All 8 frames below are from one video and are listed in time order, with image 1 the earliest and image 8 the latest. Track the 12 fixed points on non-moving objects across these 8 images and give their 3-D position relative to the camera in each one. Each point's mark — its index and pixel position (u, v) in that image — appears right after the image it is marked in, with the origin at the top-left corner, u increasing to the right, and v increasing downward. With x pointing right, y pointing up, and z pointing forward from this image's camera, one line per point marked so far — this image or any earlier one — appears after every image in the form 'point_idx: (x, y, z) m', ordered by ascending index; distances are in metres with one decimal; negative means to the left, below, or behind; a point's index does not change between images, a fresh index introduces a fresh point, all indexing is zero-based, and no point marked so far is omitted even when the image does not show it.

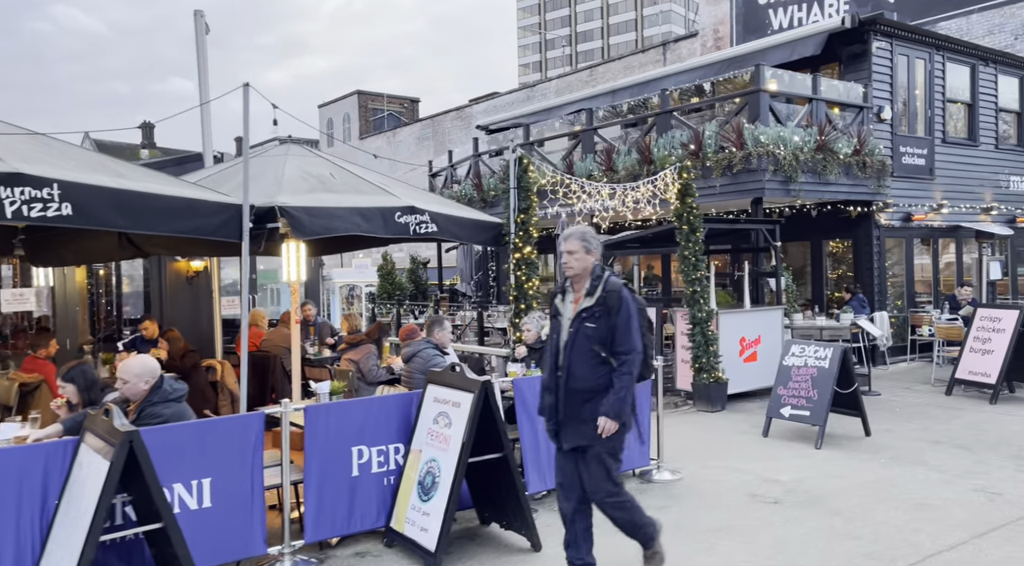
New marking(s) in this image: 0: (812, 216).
0: (+5.2, +1.2, +14.1) m
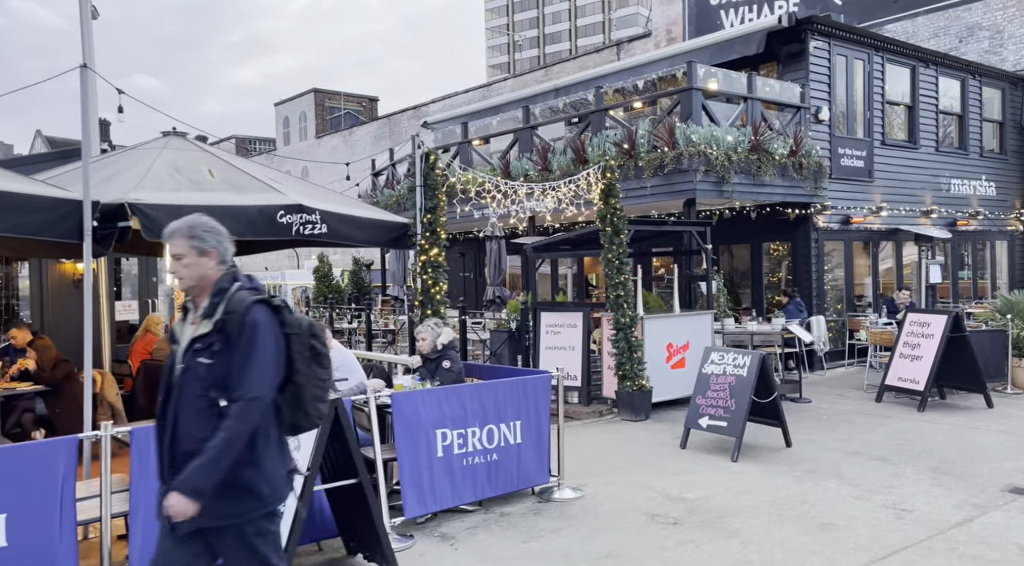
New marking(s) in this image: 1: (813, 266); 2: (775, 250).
0: (+4.1, +1.1, +13.9) m
1: (+4.9, +0.3, +13.2) m
2: (+4.4, +0.6, +13.8) m
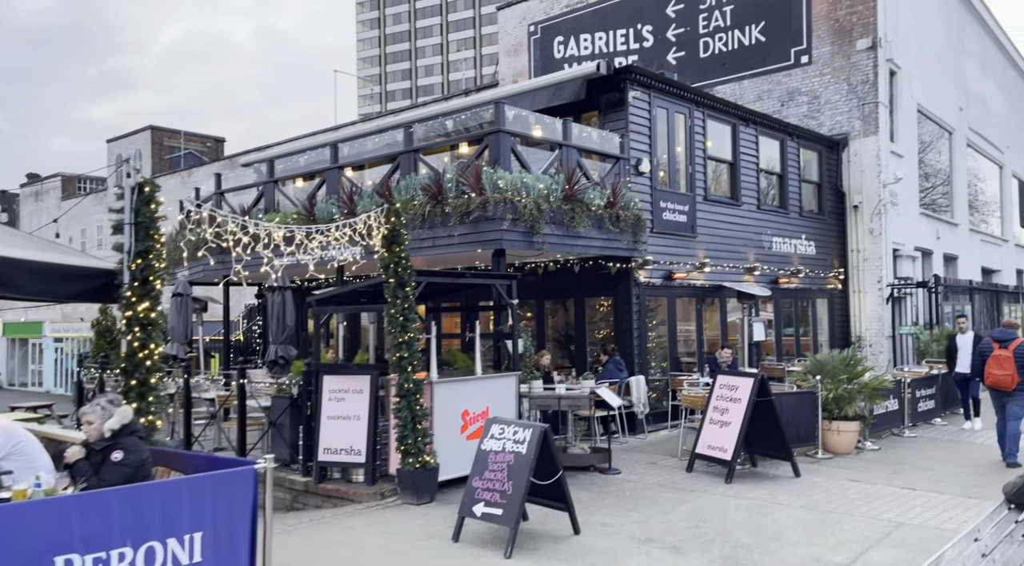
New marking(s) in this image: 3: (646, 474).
0: (+1.0, +0.2, +13.3) m
1: (+1.9, -0.6, +12.7) m
2: (+1.4, -0.4, +13.2) m
3: (+1.5, -2.2, +9.2) m
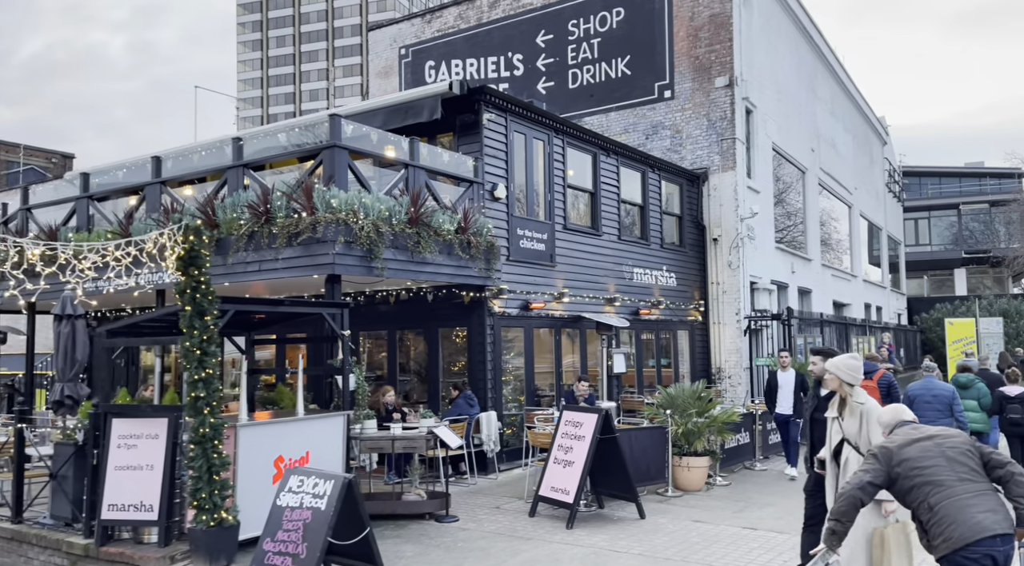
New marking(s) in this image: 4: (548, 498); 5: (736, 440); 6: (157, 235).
0: (-1.3, -0.3, +12.6) m
1: (-0.4, -1.1, +12.1) m
2: (-0.9, -0.8, +12.5) m
3: (-0.3, -2.5, +8.5) m
4: (+0.4, -2.3, +8.7) m
5: (+3.2, -2.2, +11.4) m
6: (-3.0, +0.4, +6.8) m
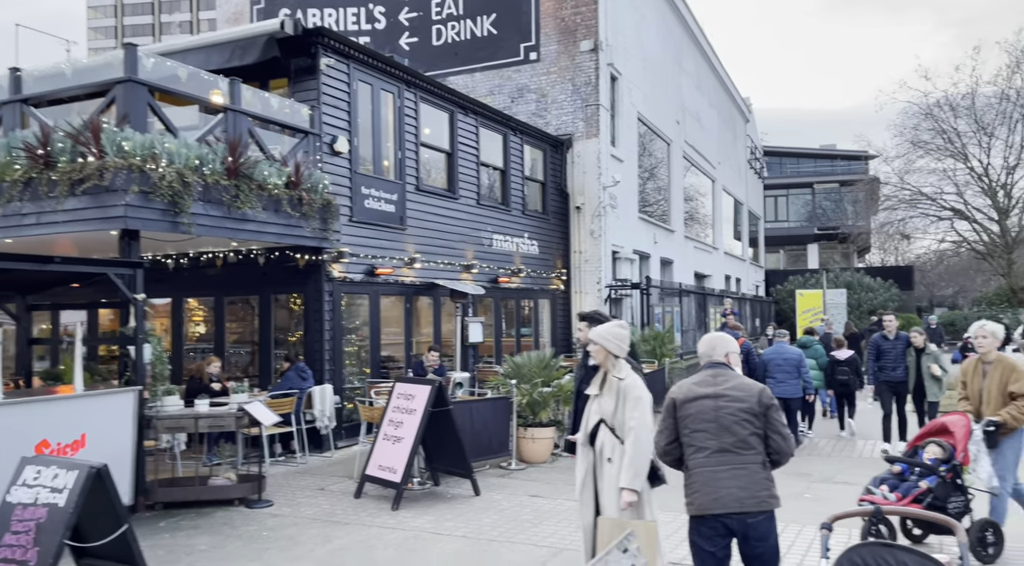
0: (-3.6, +0.3, +11.5) m
1: (-2.6, -0.5, +11.2) m
2: (-3.2, -0.3, +11.5) m
3: (-2.0, -2.1, +7.7) m
4: (-1.3, -1.9, +7.9) m
5: (+1.0, -1.7, +11.1) m
6: (-4.3, +0.7, +5.5) m
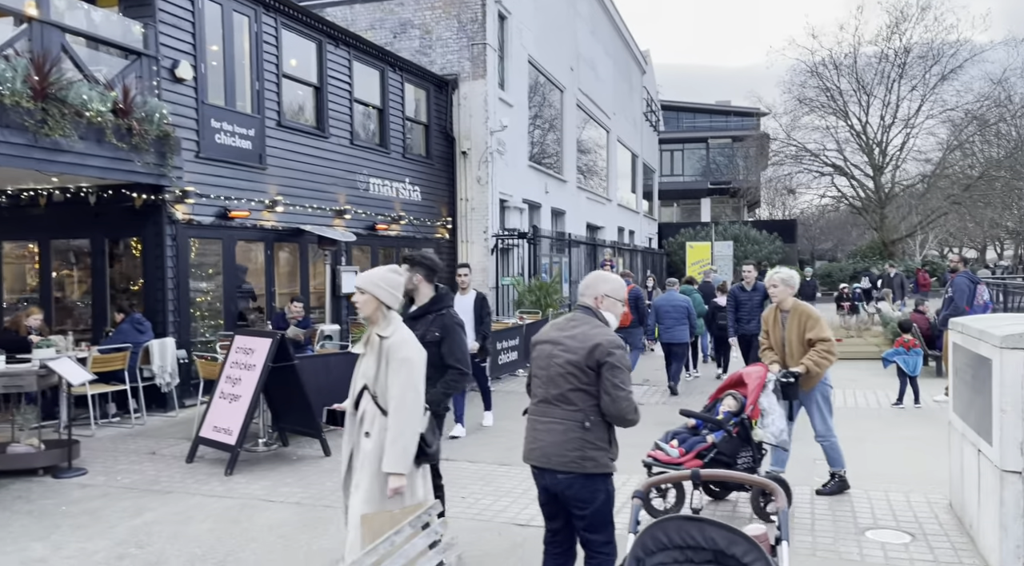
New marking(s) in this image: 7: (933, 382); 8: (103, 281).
0: (-5.3, +1.0, +10.2) m
1: (-4.3, +0.2, +10.1) m
2: (-4.9, +0.5, +10.3) m
3: (-3.3, -1.6, +6.9) m
4: (-2.7, -1.4, +7.1) m
5: (-0.7, -1.0, +10.5) m
6: (-5.3, +1.1, +4.2) m
7: (+7.5, -1.8, +14.5) m
8: (-5.2, 0.0, +10.4) m
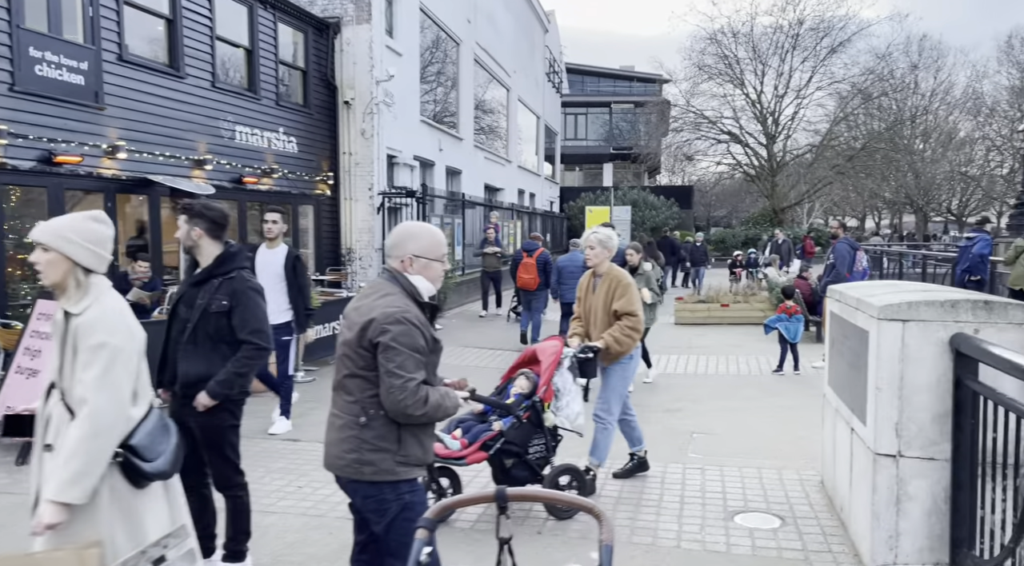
0: (-6.8, +1.5, +8.7) m
1: (-5.8, +0.7, +8.7) m
2: (-6.4, +1.0, +8.8) m
3: (-4.4, -1.3, +5.7) m
4: (-3.8, -1.0, +6.0) m
5: (-2.3, -0.5, +9.6) m
6: (-6.1, +1.3, +2.7) m
7: (+5.4, -1.2, +14.5) m
8: (-6.7, +0.6, +8.9) m
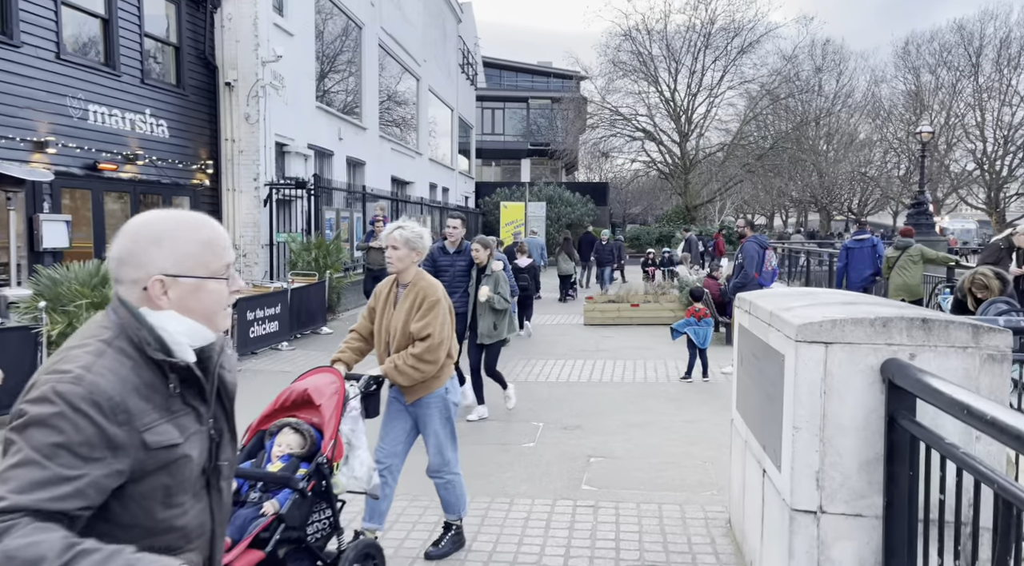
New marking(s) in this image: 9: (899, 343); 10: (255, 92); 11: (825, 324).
0: (-7.9, +1.5, +6.8) m
1: (-6.9, +0.6, +7.0) m
2: (-7.6, +0.9, +7.0) m
3: (-5.3, -1.3, +4.1) m
4: (-4.8, -1.1, +4.5) m
5: (-3.6, -0.6, +8.2) m
6: (-6.7, +1.3, +0.9) m
7: (+3.6, -1.2, +13.9) m
8: (-7.9, +0.5, +7.1) m
9: (+1.7, -0.3, +3.6) m
10: (-5.4, +4.0, +17.1) m
11: (+1.4, -0.2, +3.7) m
